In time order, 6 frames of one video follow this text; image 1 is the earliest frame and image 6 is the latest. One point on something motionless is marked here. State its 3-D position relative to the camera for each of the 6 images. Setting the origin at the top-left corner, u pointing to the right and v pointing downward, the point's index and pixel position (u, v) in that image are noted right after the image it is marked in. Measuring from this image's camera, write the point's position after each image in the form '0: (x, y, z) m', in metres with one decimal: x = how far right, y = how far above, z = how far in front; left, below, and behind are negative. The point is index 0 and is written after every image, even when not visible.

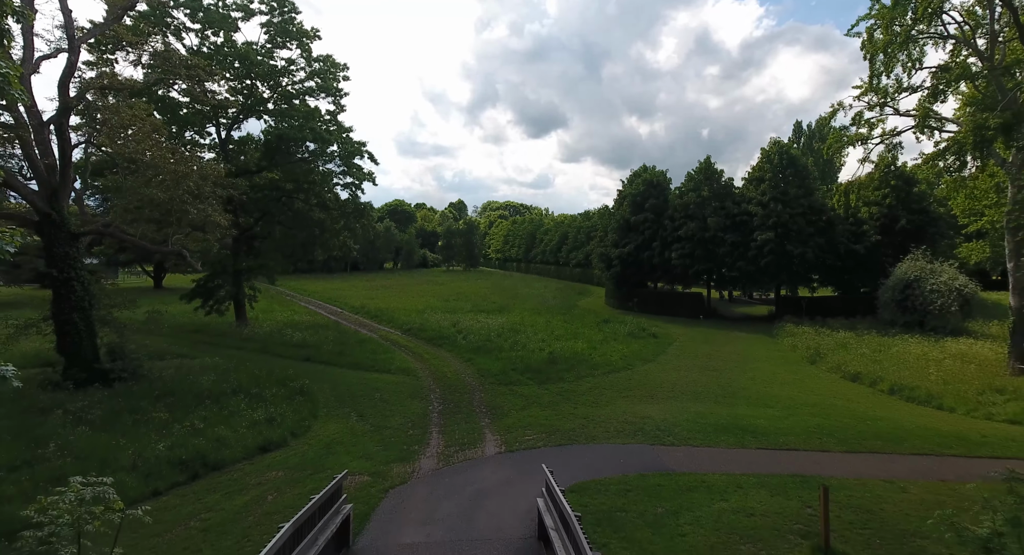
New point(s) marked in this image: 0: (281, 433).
0: (-6.3, -4.2, +15.8) m
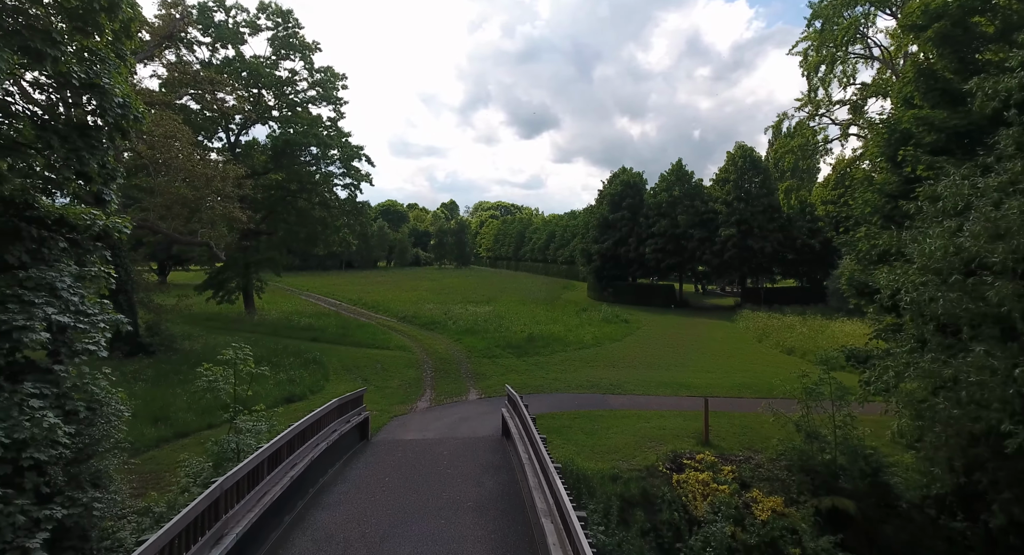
0: (-7.0, -3.7, +19.3) m
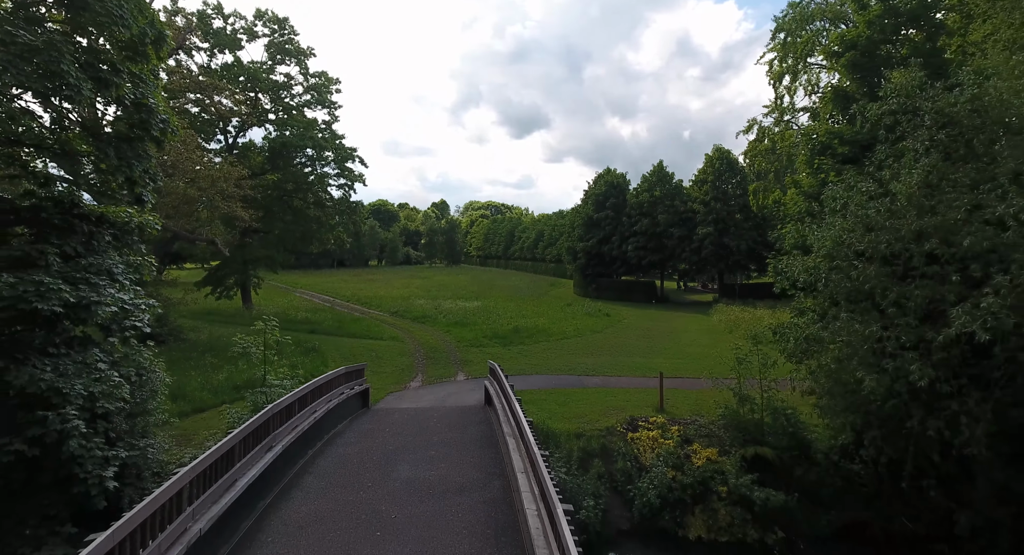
0: (-7.5, -3.5, +21.1) m
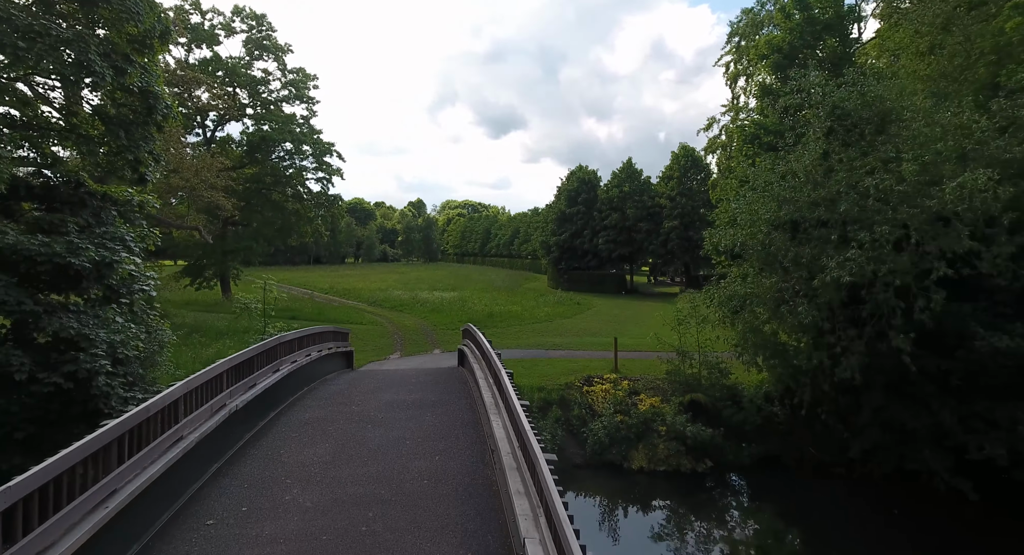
0: (-8.6, -2.8, +22.4) m
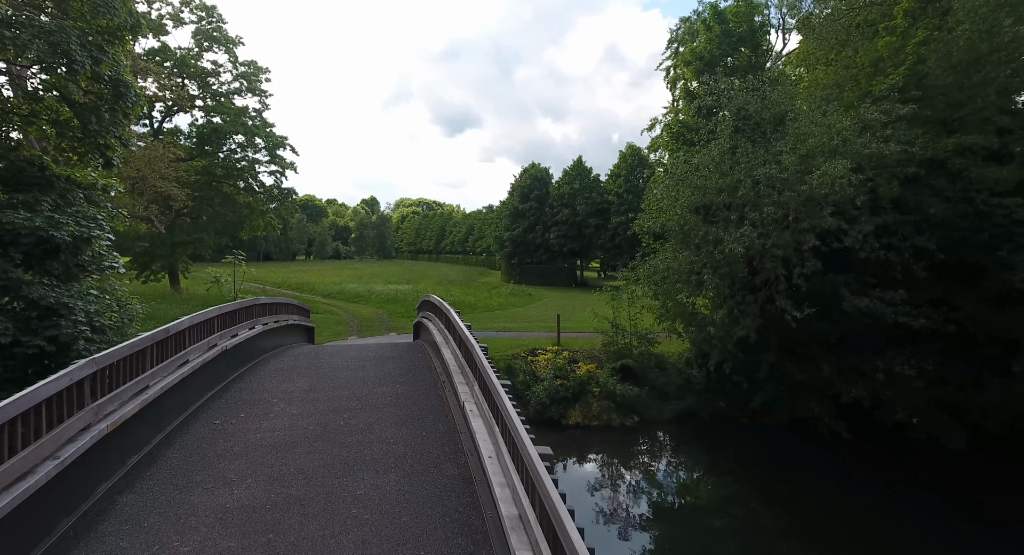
0: (-10.5, -2.3, +23.1) m
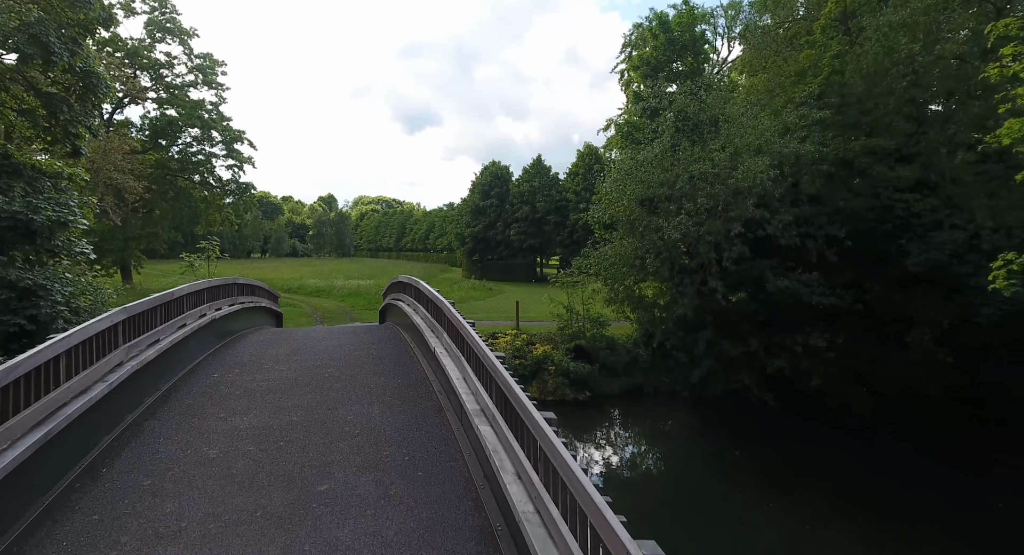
0: (-12.1, -1.9, +23.3) m
